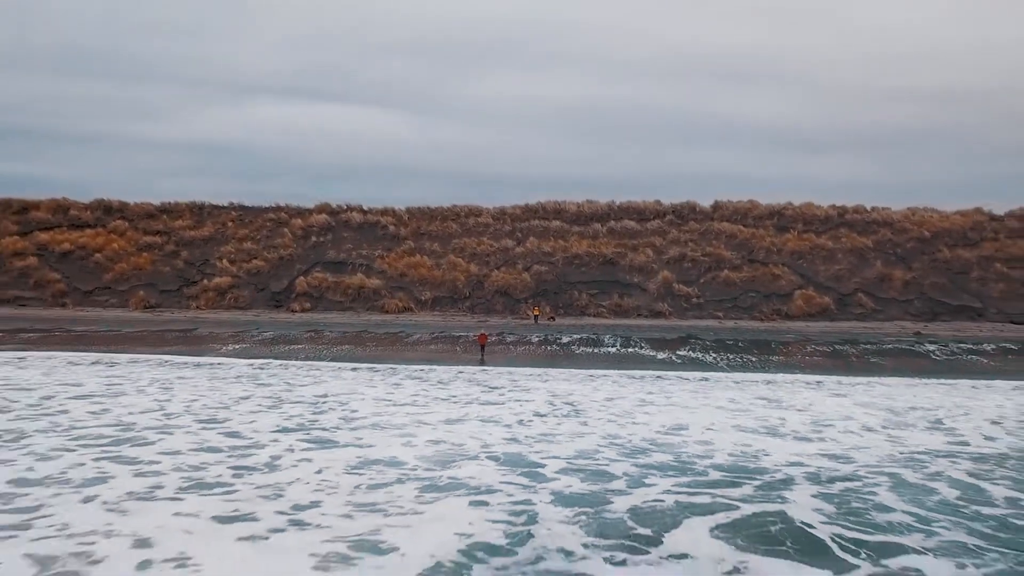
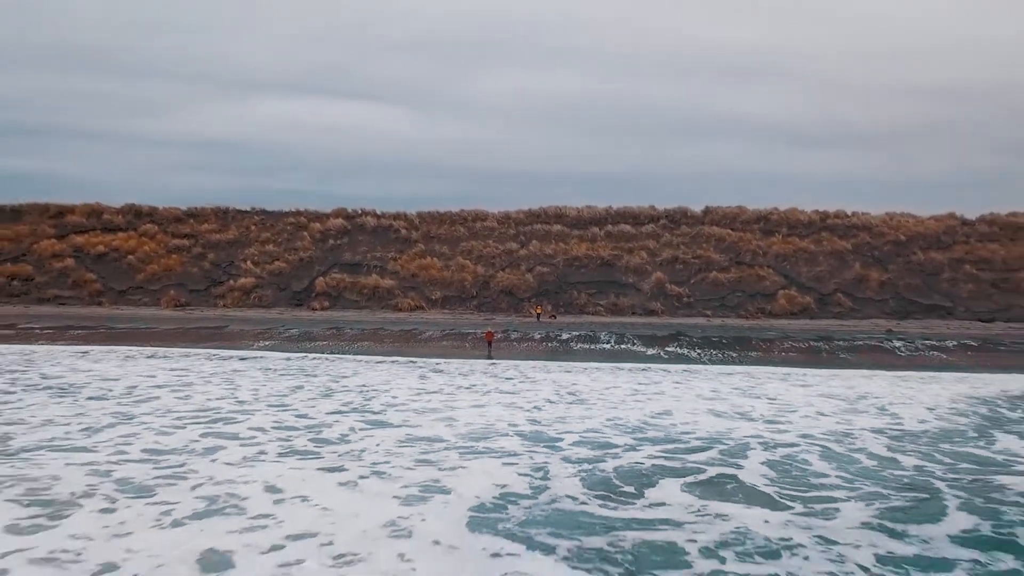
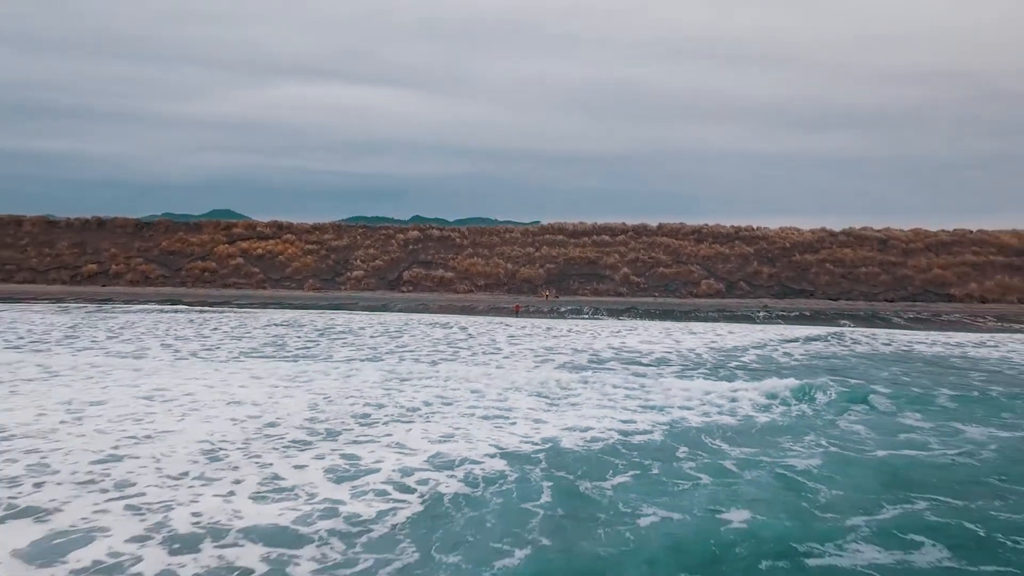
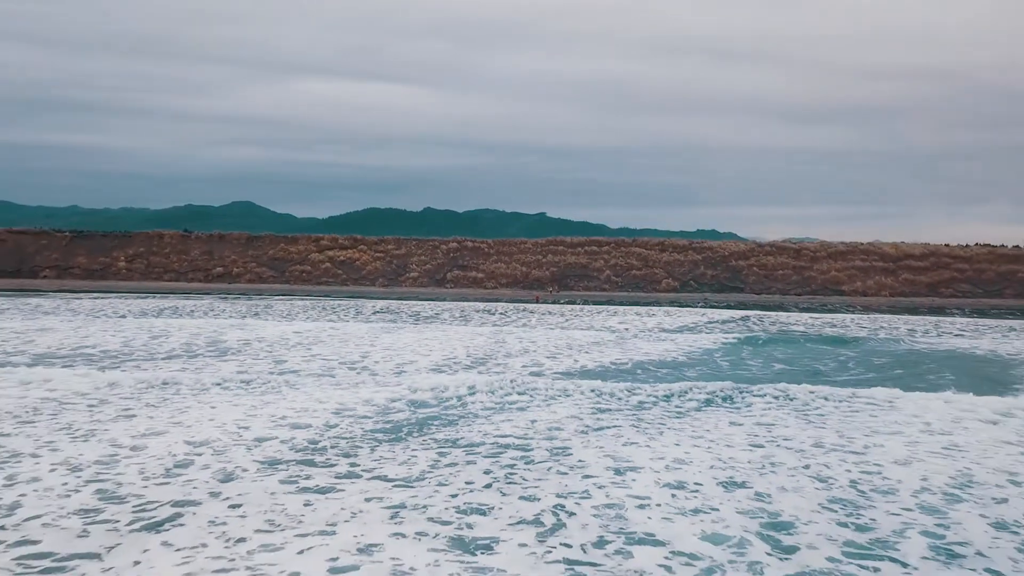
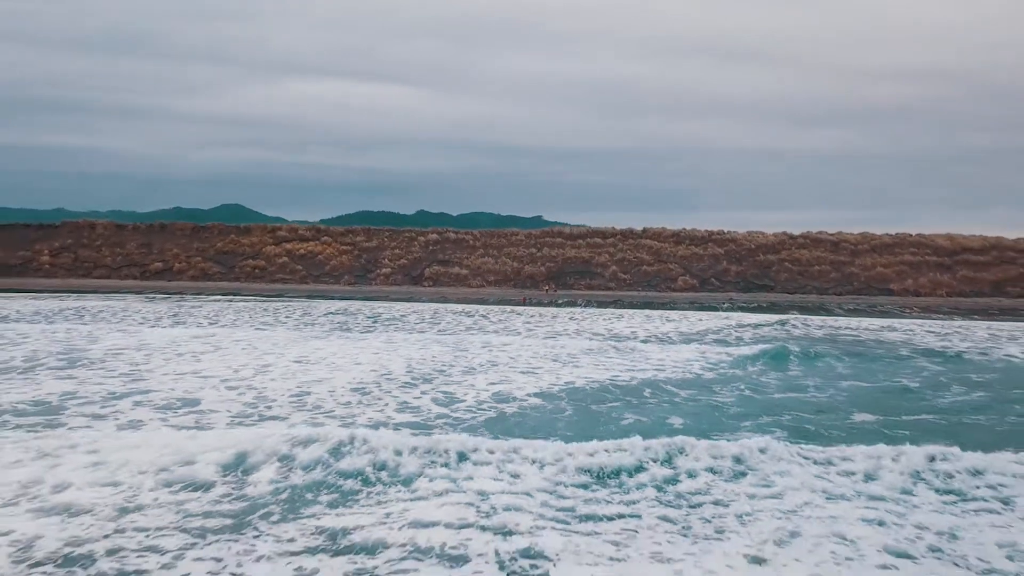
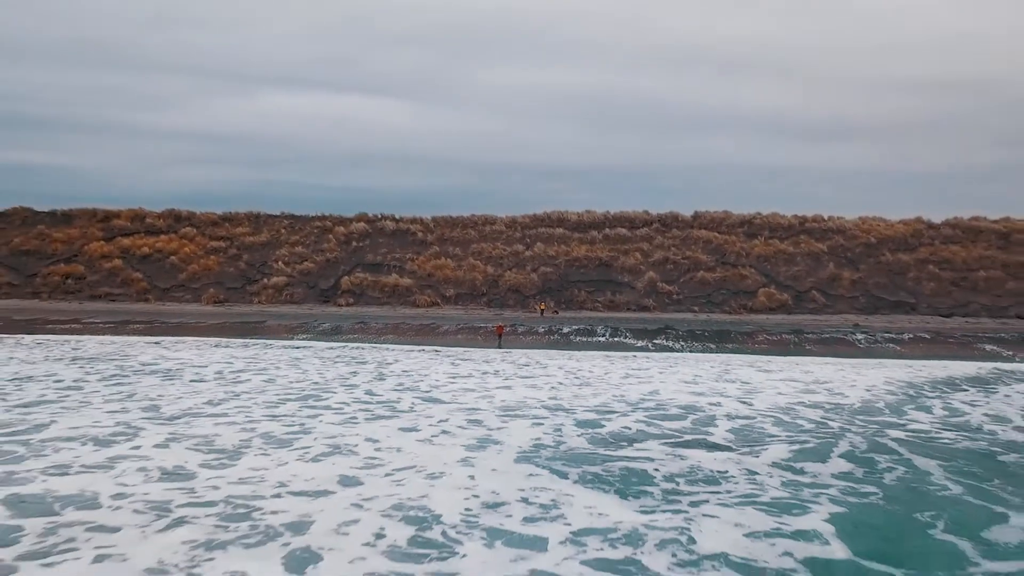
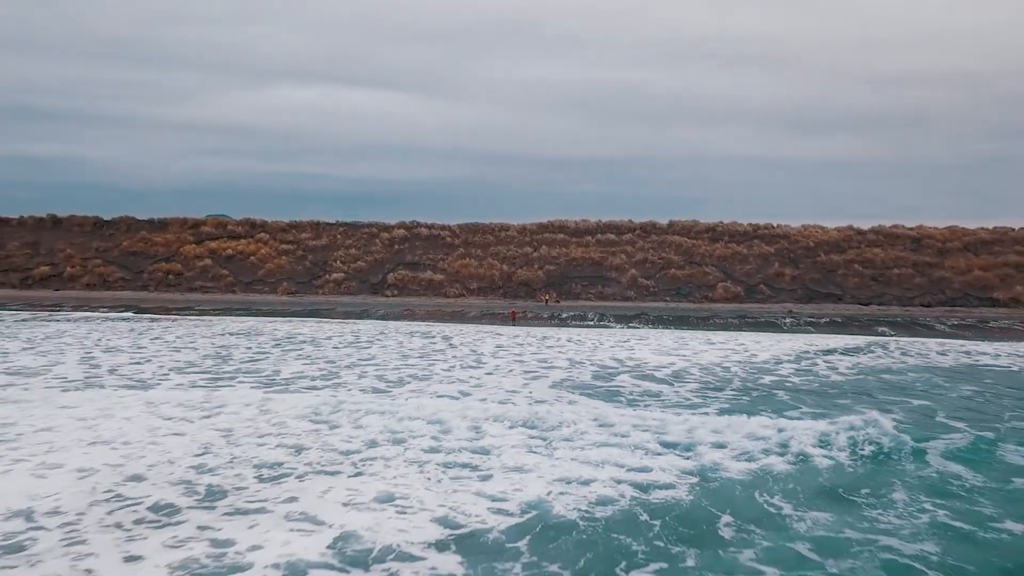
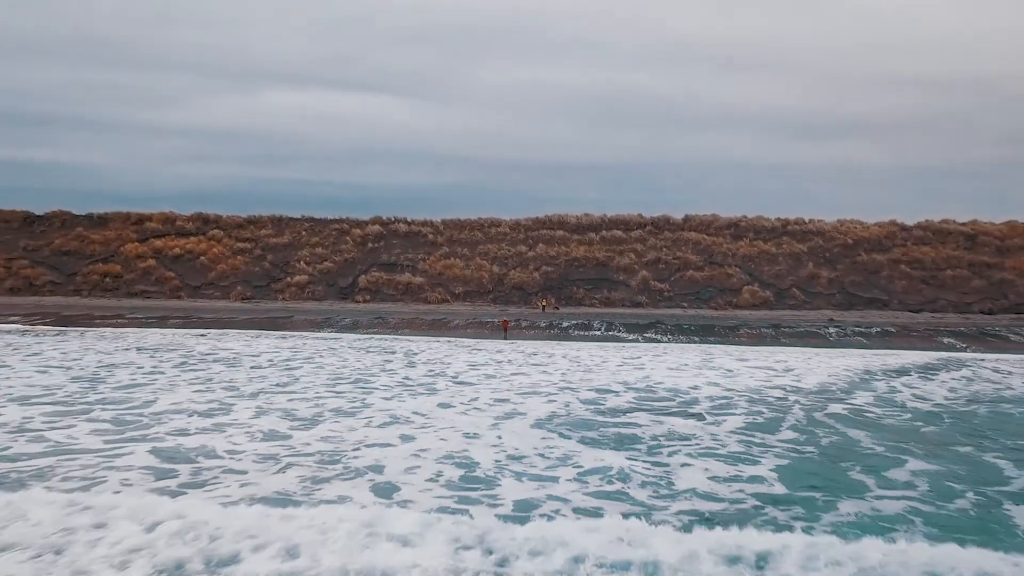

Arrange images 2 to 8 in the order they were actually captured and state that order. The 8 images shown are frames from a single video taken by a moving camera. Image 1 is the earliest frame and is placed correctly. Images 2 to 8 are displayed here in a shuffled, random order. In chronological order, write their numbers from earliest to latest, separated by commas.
2, 6, 8, 7, 3, 5, 4
